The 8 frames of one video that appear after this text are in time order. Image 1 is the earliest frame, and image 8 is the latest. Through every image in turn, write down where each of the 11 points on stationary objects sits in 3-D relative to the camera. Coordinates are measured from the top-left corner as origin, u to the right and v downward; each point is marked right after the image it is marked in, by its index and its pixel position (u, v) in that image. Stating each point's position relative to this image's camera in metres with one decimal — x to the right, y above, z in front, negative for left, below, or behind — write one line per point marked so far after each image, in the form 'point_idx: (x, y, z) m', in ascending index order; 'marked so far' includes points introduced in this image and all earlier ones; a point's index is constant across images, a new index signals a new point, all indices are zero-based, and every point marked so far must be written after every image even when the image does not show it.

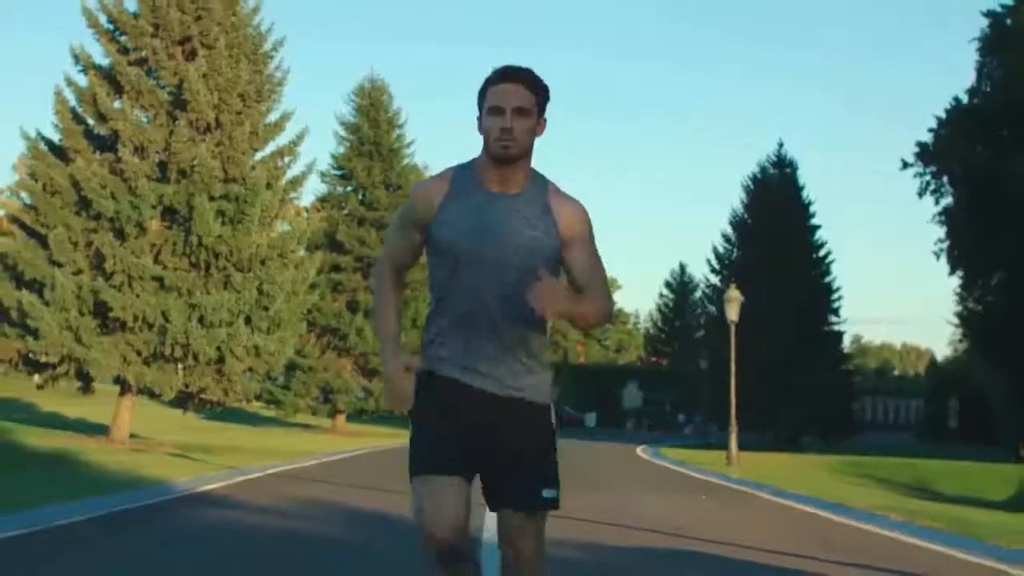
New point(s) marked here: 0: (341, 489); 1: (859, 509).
0: (-1.9, -2.3, +17.4) m
1: (+4.3, -2.7, +18.0) m
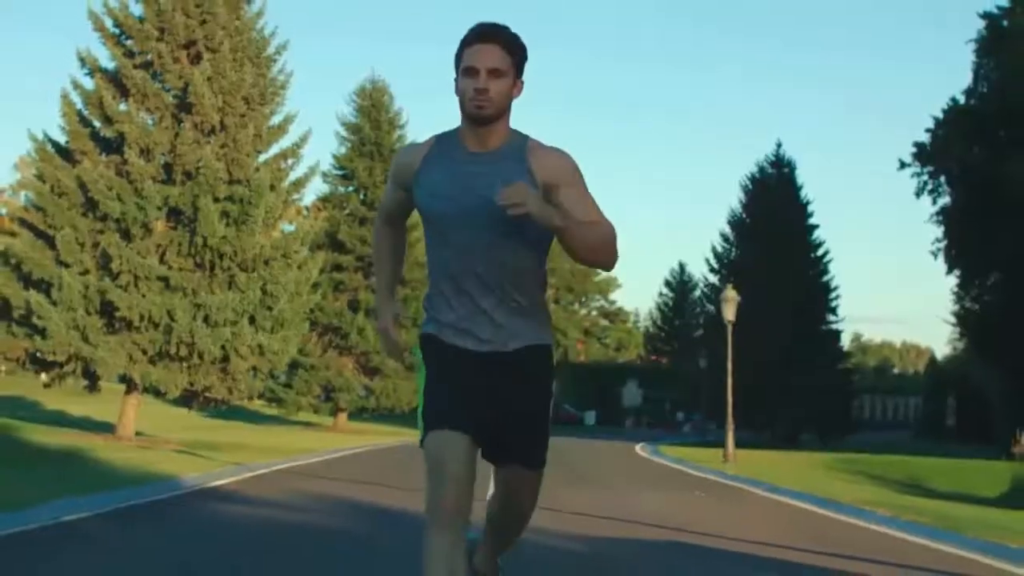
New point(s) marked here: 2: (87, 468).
0: (-1.9, -2.4, +17.7) m
1: (+4.3, -2.7, +18.3) m
2: (-5.3, -2.3, +18.5) m
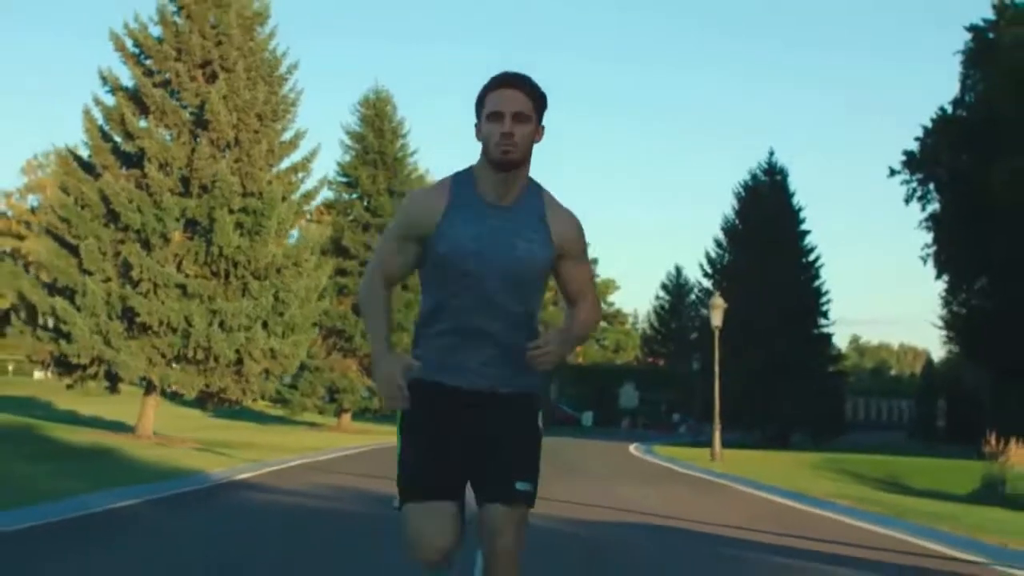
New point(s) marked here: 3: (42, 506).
0: (-1.9, -2.5, +19.1) m
1: (+4.2, -2.8, +19.7) m
2: (-5.3, -2.4, +19.8) m
3: (-4.9, -2.3, +15.5) m
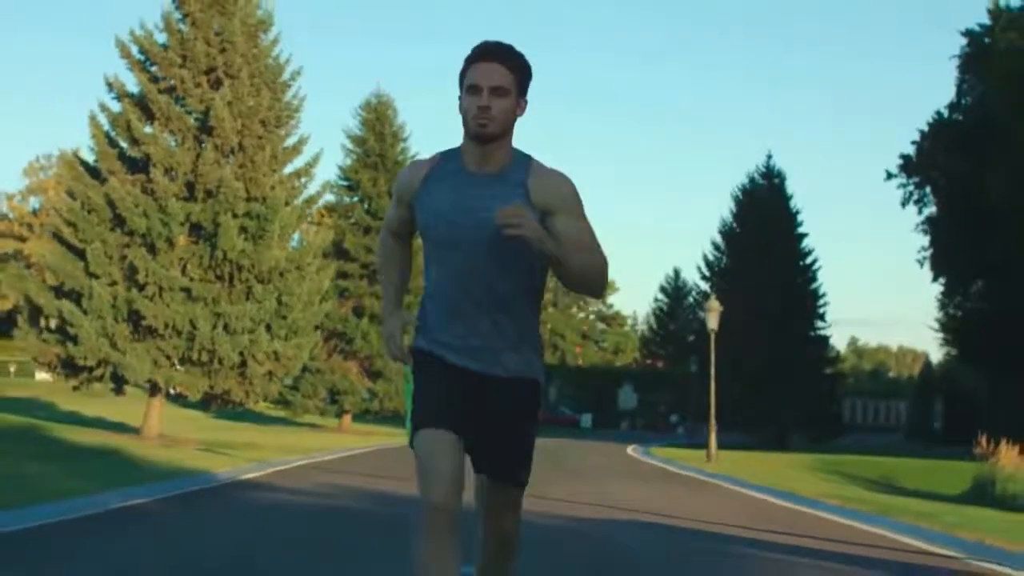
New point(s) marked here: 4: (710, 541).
0: (-2.0, -2.5, +19.5) m
1: (+4.2, -2.9, +20.1) m
2: (-5.3, -2.4, +20.2) m
3: (-4.9, -2.3, +15.9) m
4: (+1.9, -2.4, +13.8) m
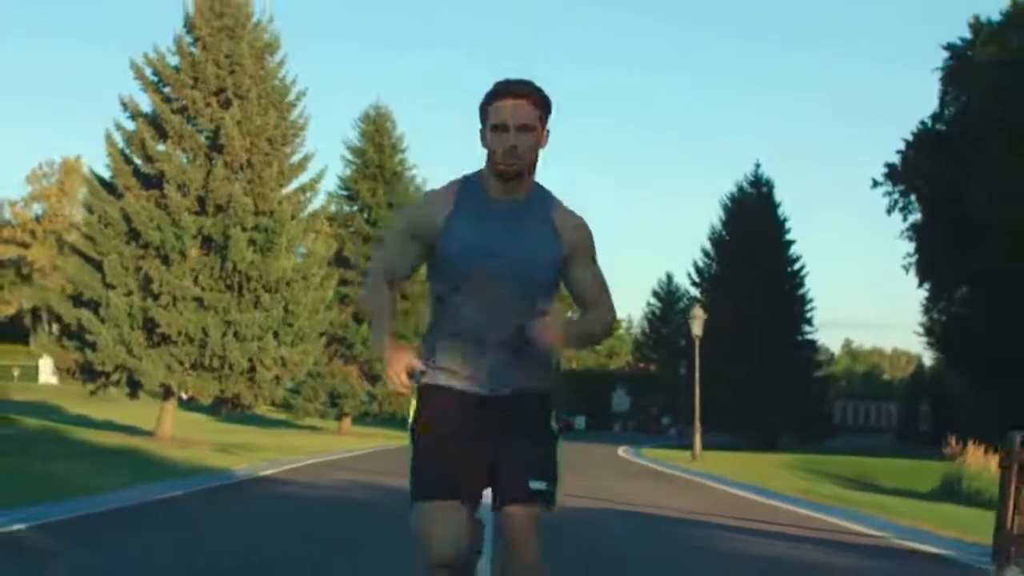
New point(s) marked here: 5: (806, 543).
0: (-2.0, -2.7, +20.9) m
1: (+4.1, -3.1, +21.6) m
2: (-5.4, -2.6, +21.6) m
3: (-5.0, -2.5, +17.3) m
4: (+1.8, -2.5, +15.2) m
5: (+2.8, -2.4, +13.8) m
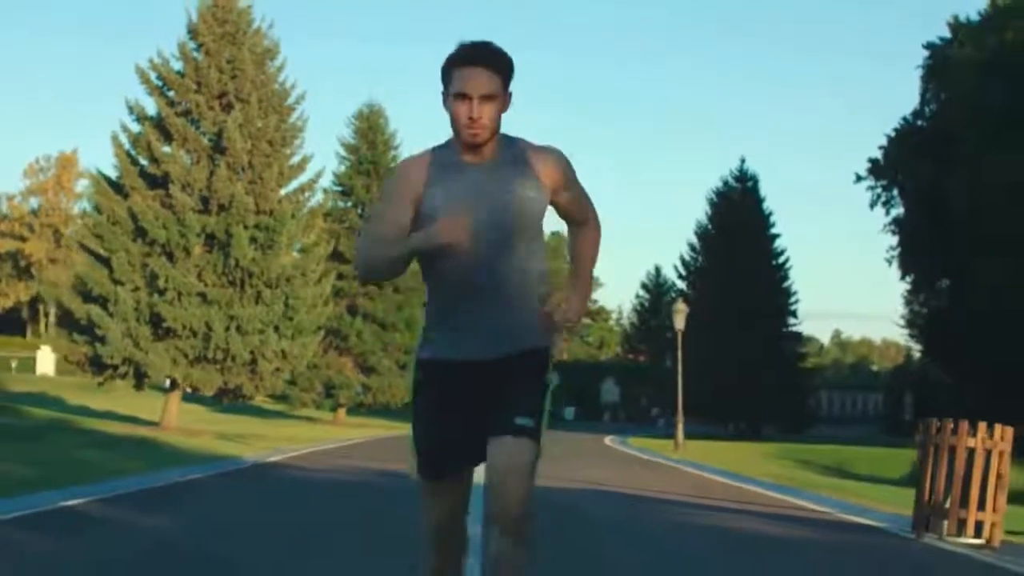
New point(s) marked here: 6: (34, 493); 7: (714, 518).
0: (-2.2, -2.6, +22.2) m
1: (+4.0, -3.0, +22.8) m
2: (-5.6, -2.6, +22.9) m
3: (-5.1, -2.5, +18.5) m
4: (+1.7, -2.5, +16.5) m
5: (+2.7, -2.4, +15.0) m
6: (-5.6, -2.4, +17.1) m
7: (+2.1, -2.4, +15.1) m
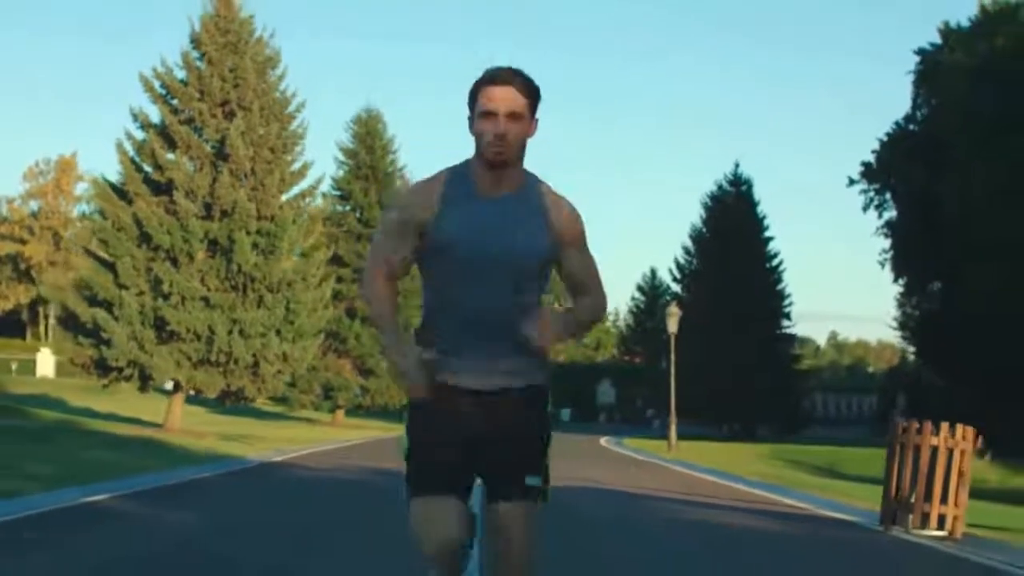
0: (-2.3, -2.7, +22.8) m
1: (+3.9, -3.1, +23.5) m
2: (-5.6, -2.6, +23.5) m
3: (-5.2, -2.5, +19.1) m
4: (+1.6, -2.6, +17.1) m
5: (+2.6, -2.5, +15.7) m
6: (-5.7, -2.5, +17.7) m
7: (+2.0, -2.5, +15.7) m
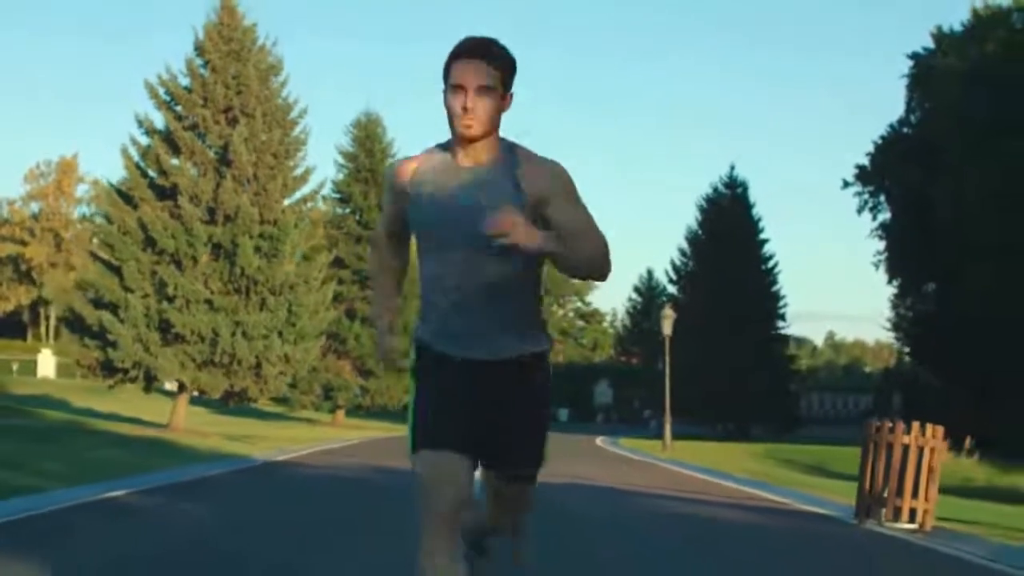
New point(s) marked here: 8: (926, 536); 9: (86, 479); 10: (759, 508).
0: (-2.3, -2.8, +23.4) m
1: (+3.9, -3.1, +24.1) m
2: (-5.7, -2.7, +24.1) m
3: (-5.2, -2.6, +19.7) m
4: (+1.6, -2.6, +17.7) m
5: (+2.6, -2.5, +16.3) m
6: (-5.7, -2.5, +18.3) m
7: (+2.0, -2.5, +16.3) m
8: (+3.8, -2.3, +13.1) m
9: (-5.7, -2.5, +19.3) m
10: (+2.9, -2.5, +16.5) m
